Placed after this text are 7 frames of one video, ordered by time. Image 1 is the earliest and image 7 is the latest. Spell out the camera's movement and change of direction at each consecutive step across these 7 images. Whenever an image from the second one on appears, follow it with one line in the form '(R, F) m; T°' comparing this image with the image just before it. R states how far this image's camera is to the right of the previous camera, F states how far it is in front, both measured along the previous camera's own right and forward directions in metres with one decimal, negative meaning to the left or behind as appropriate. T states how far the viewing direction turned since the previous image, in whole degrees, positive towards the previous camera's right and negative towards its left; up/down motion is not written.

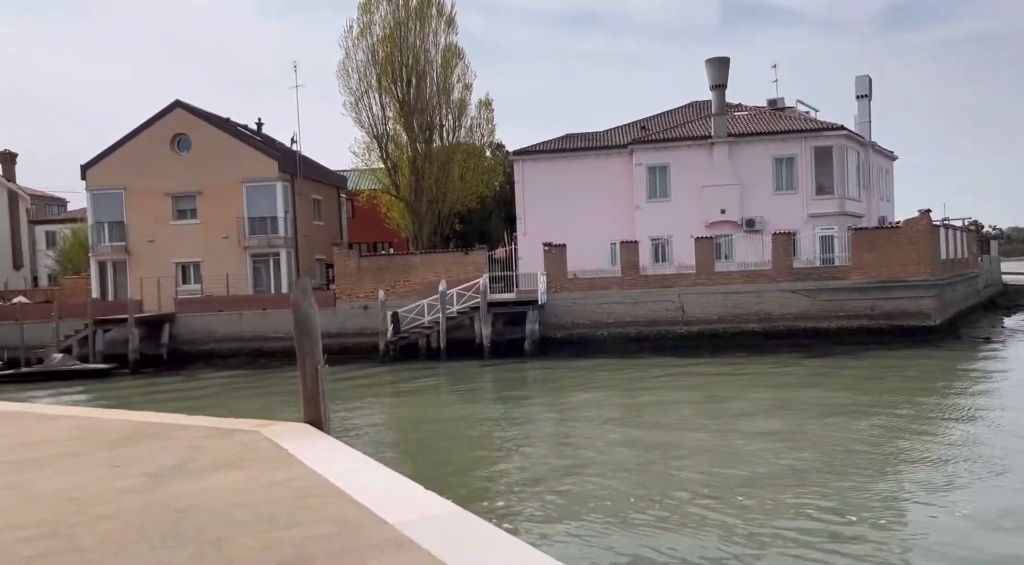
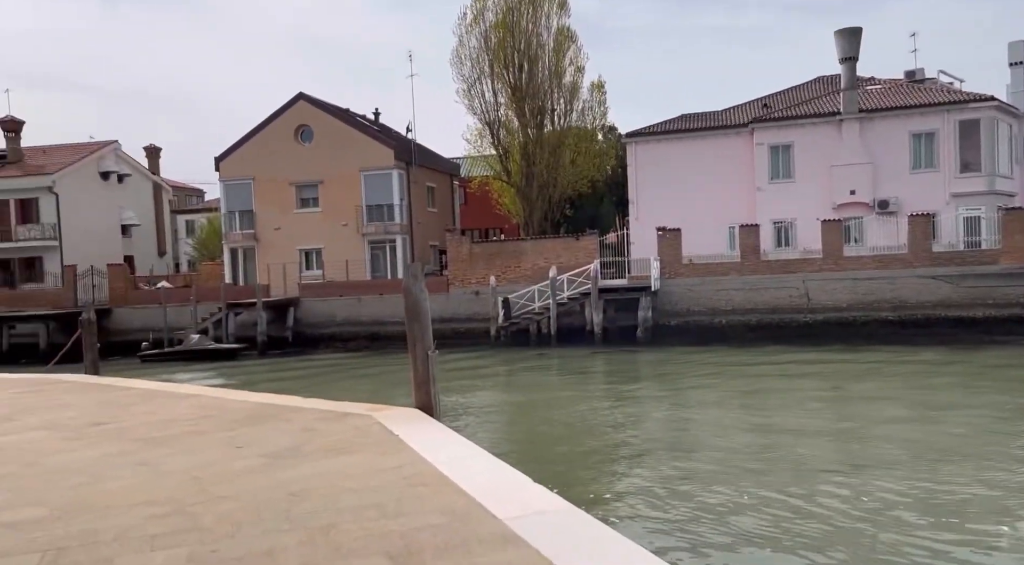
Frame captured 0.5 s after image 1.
(0.0, +0.2) m; -7°
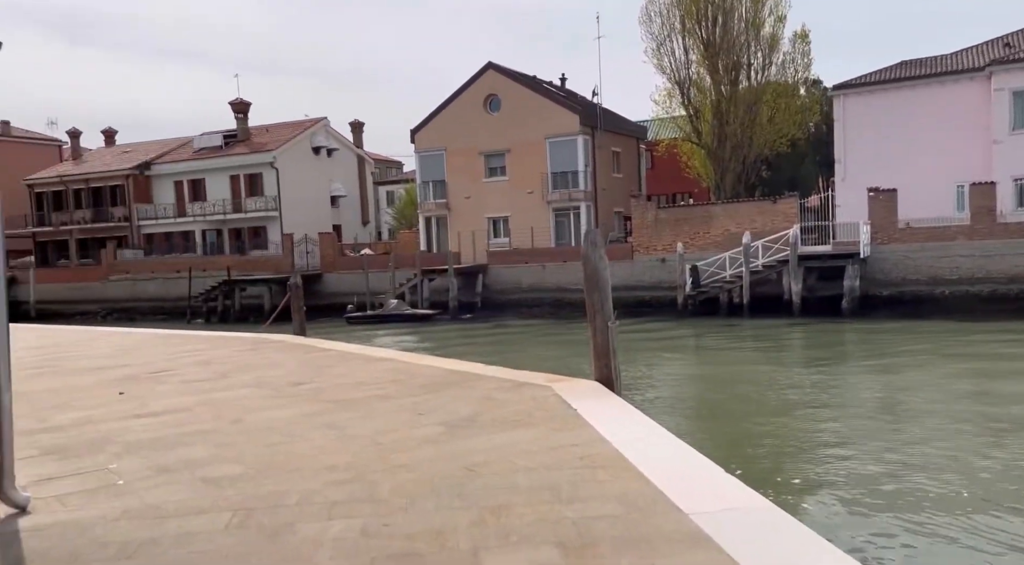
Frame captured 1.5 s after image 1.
(0.0, +0.5) m; -12°
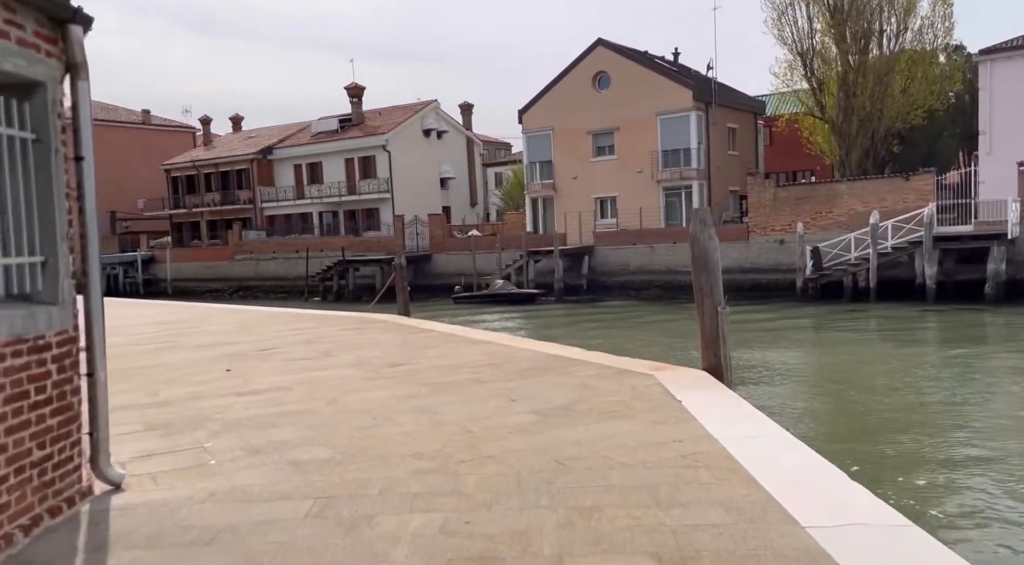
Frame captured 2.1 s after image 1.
(+0.1, +0.4) m; -7°
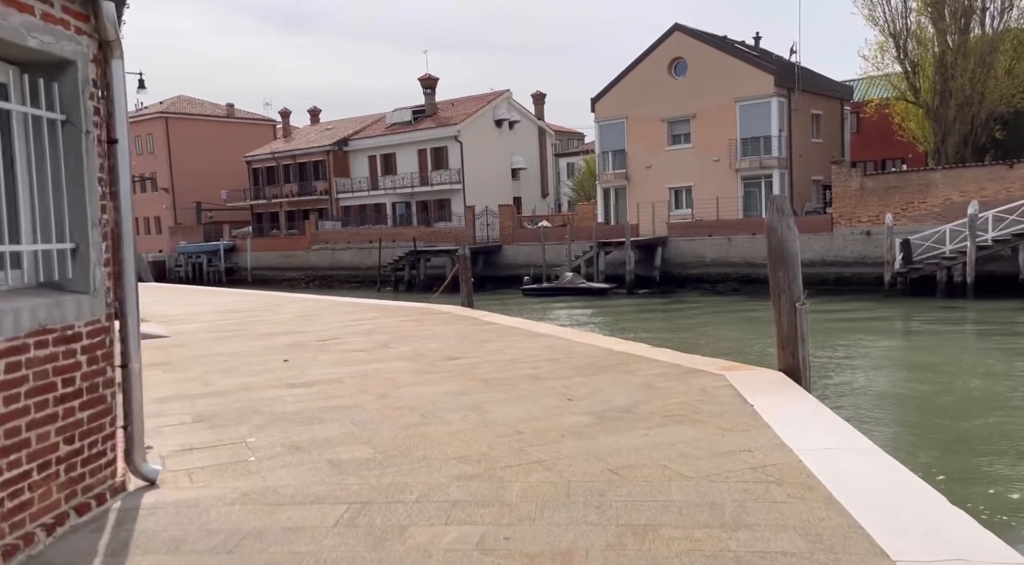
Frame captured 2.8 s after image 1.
(+0.1, +0.4) m; -5°
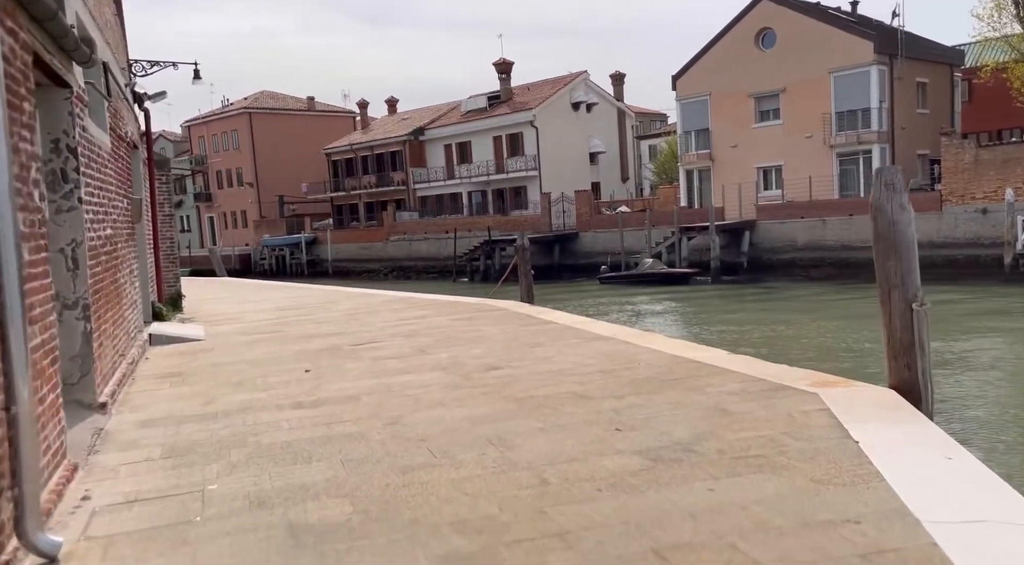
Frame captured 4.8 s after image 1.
(+0.4, +1.5) m; -6°
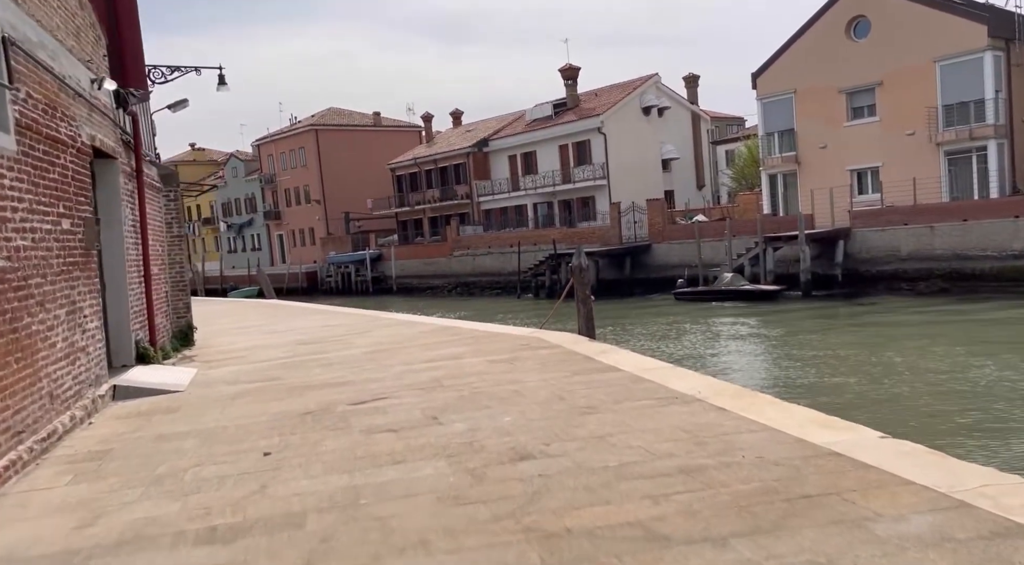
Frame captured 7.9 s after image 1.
(+0.2, +2.8) m; -5°
